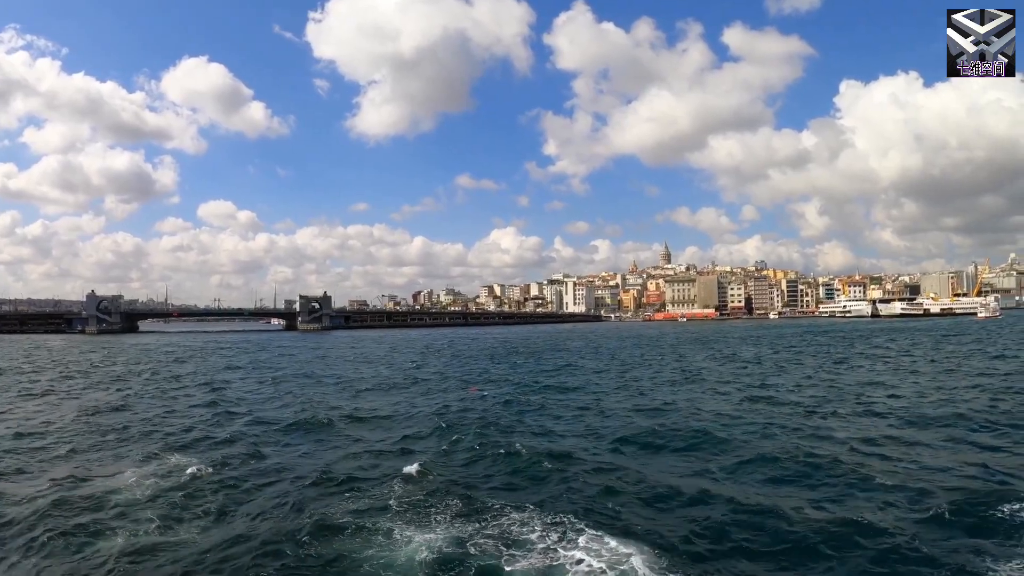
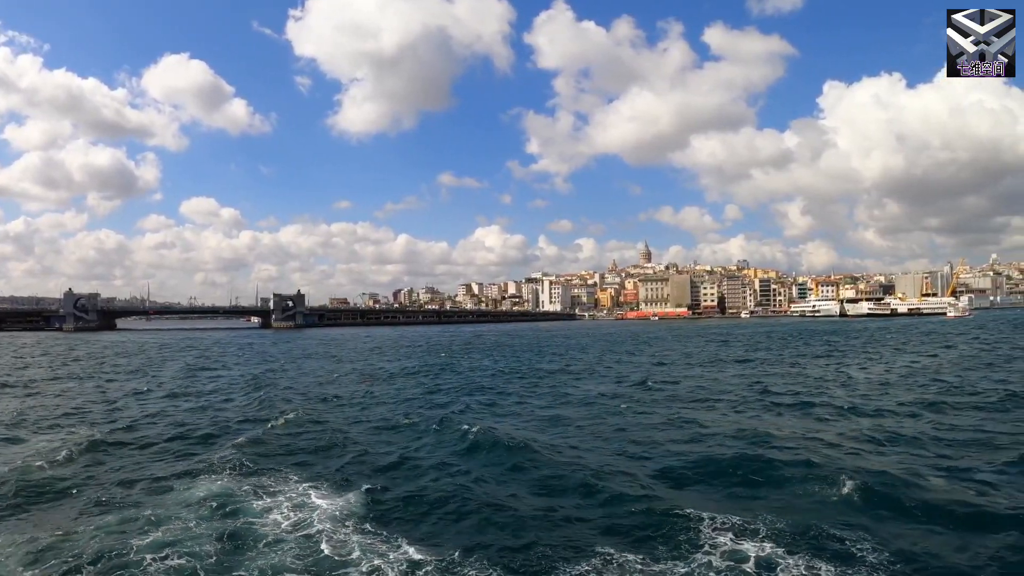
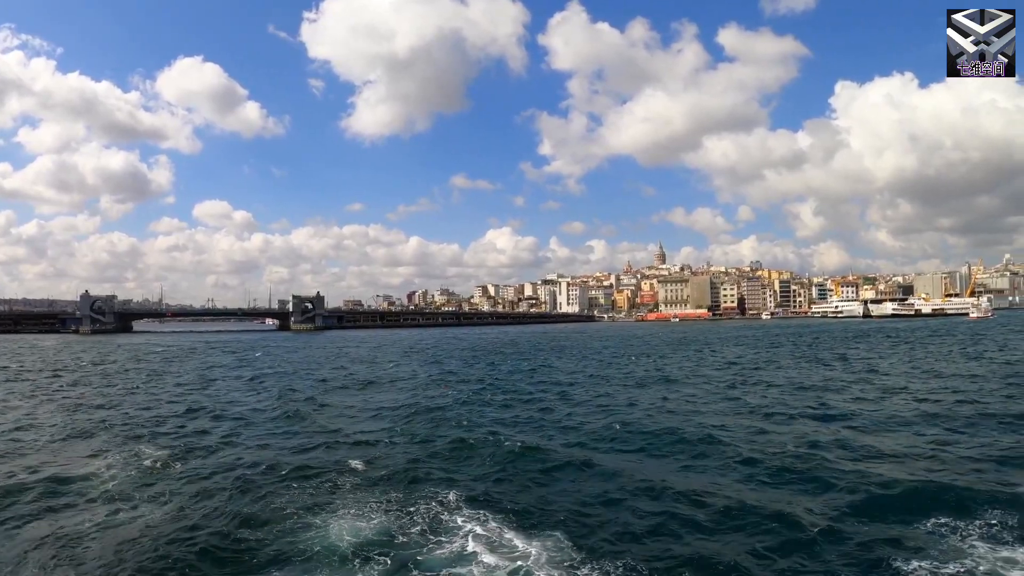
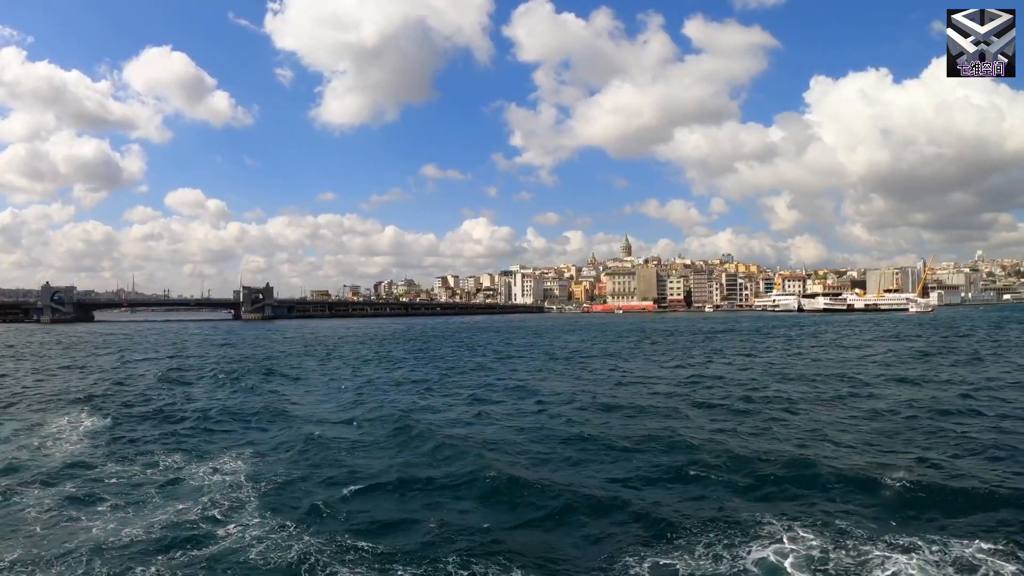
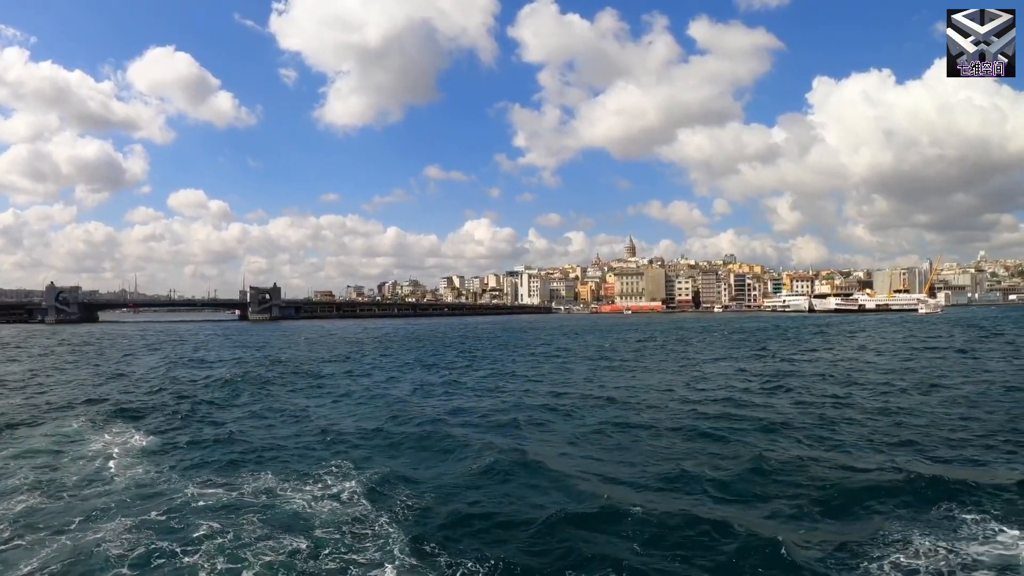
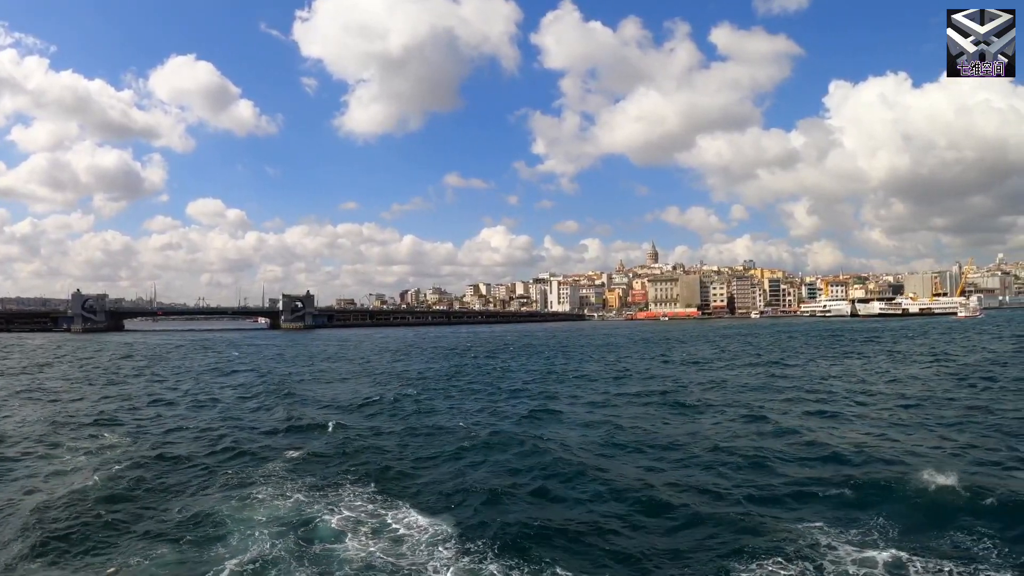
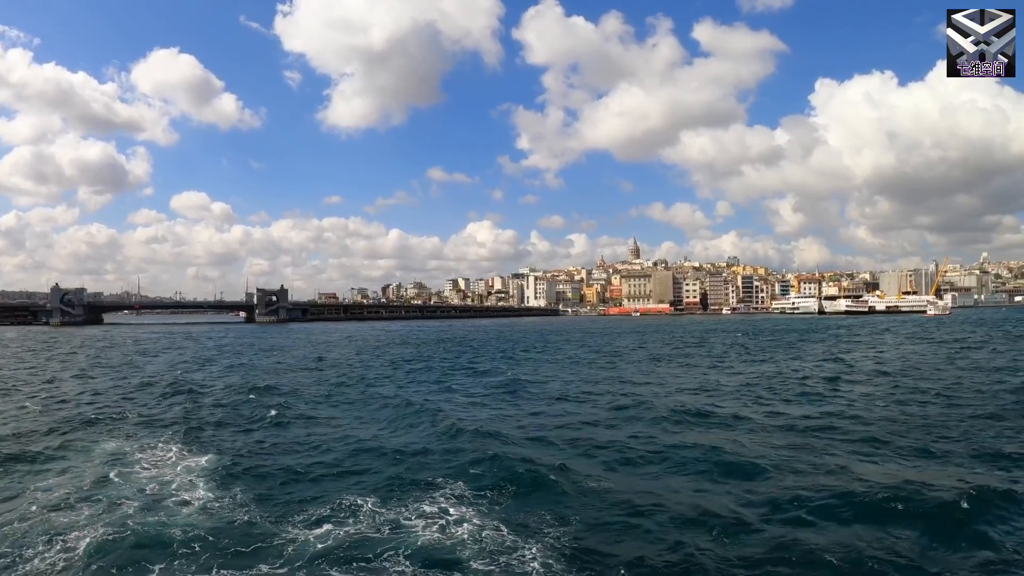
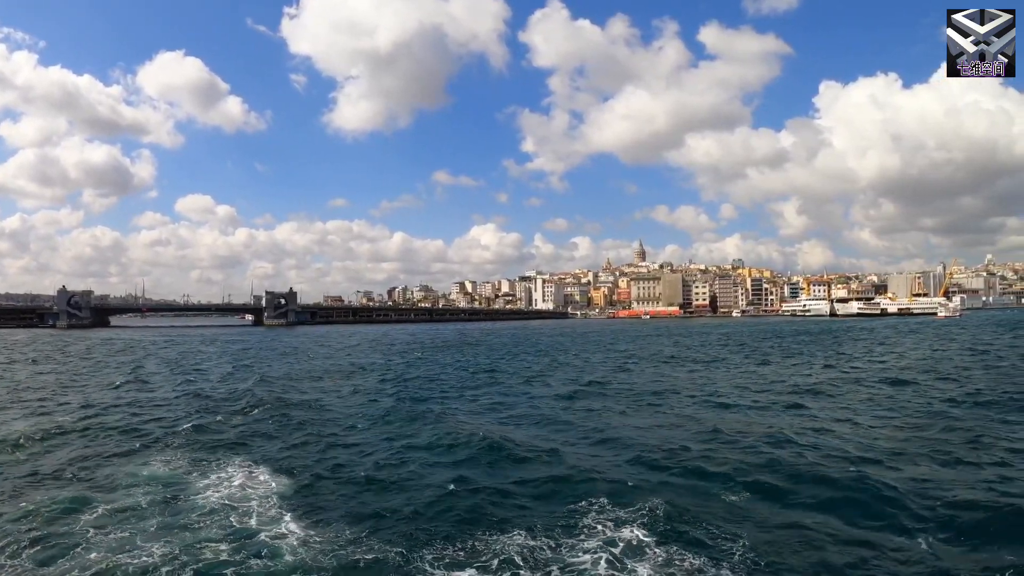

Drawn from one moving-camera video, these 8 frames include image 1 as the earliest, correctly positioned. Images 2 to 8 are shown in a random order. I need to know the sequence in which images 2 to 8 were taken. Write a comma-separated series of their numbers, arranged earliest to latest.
3, 6, 2, 8, 7, 5, 4
